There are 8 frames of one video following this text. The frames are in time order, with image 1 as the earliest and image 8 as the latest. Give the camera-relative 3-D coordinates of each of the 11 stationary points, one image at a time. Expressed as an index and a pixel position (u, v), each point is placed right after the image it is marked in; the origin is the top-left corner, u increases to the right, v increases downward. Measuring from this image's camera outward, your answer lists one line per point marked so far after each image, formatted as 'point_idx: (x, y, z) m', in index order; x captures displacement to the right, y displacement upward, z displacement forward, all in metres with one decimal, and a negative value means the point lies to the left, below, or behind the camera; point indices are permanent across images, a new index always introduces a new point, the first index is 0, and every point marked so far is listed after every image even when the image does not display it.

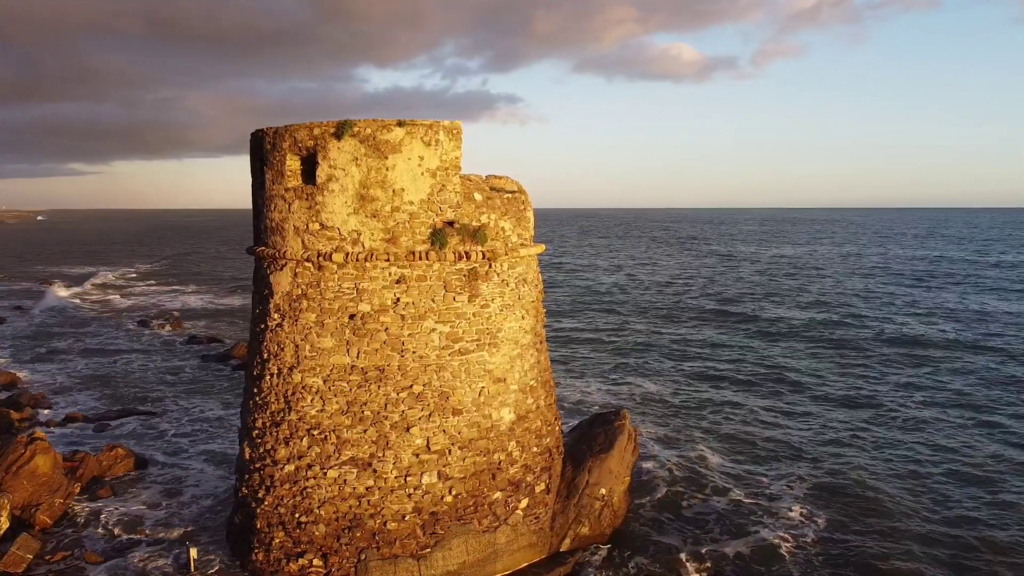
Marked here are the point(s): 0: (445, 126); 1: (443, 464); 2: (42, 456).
0: (-0.8, +1.8, +9.1) m
1: (-0.8, -2.0, +9.2) m
2: (-6.9, -2.5, +11.7) m
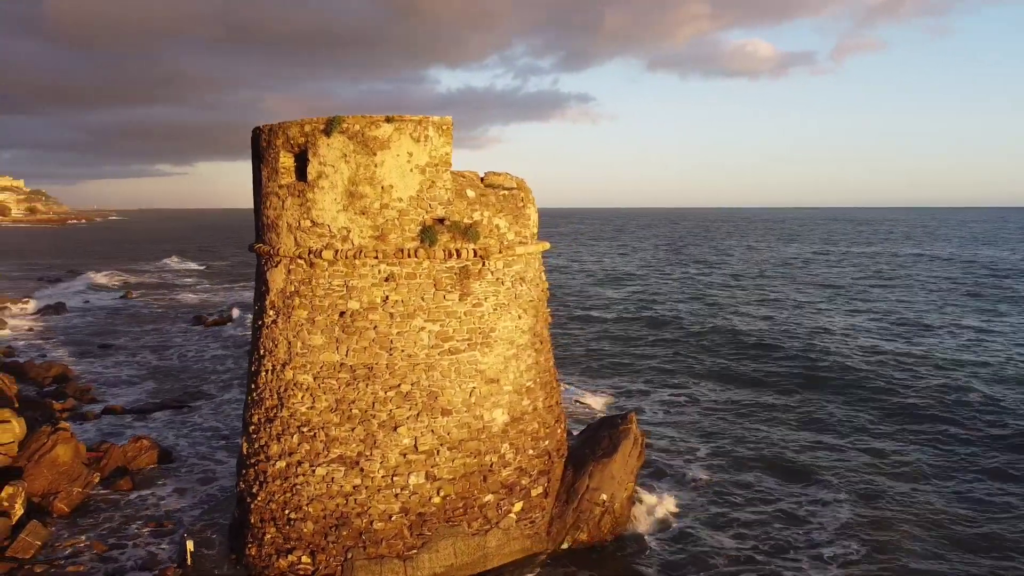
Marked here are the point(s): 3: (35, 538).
0: (-0.9, +1.9, +9.0) m
1: (-0.9, -2.0, +9.1) m
2: (-6.8, -2.4, +12.1) m
3: (-6.1, -3.2, +10.1) m
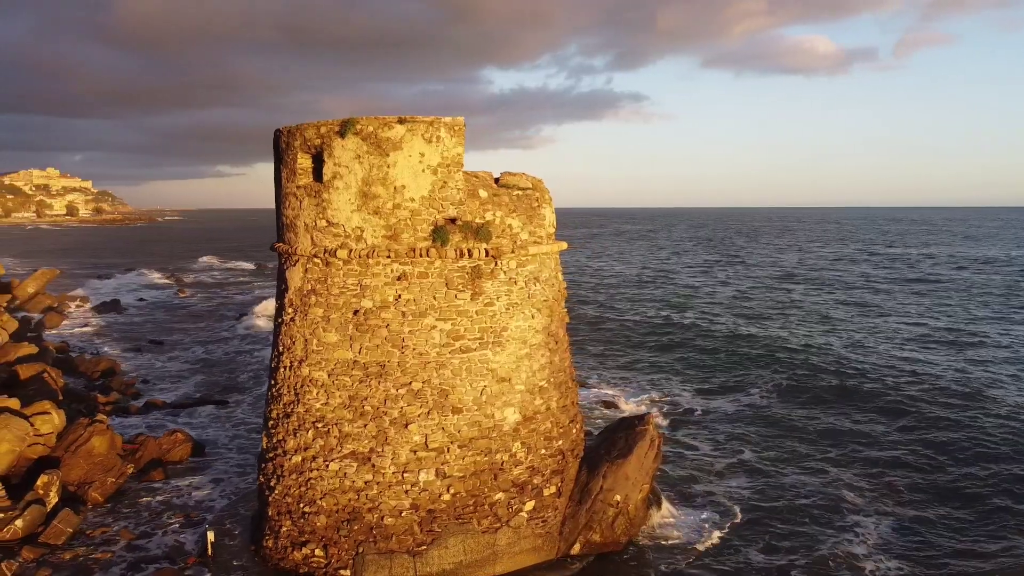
0: (-0.7, +1.9, +9.1) m
1: (-0.8, -2.0, +9.2) m
2: (-6.5, -2.3, +12.5) m
3: (-5.9, -3.1, +10.6) m
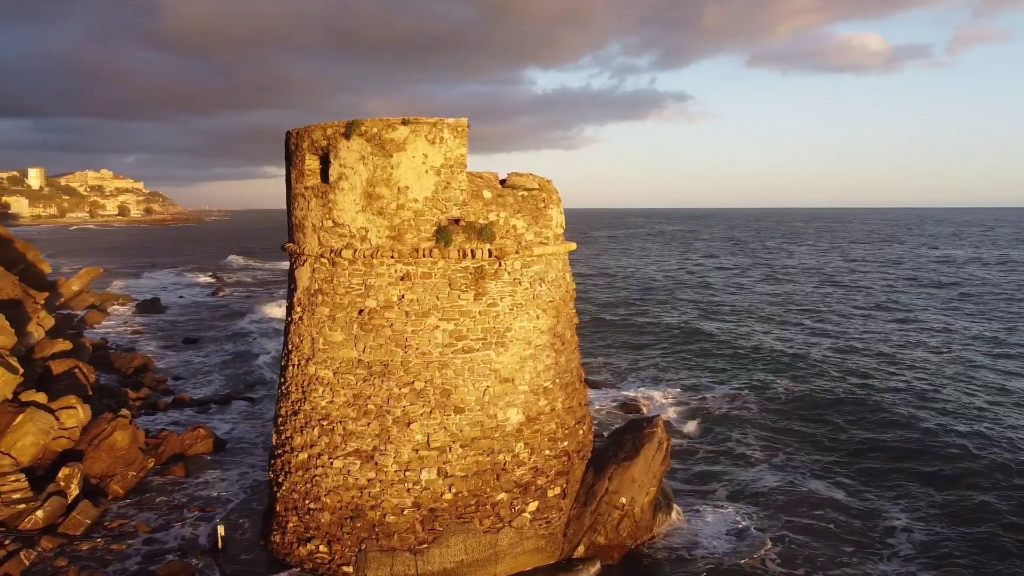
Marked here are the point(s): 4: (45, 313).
0: (-0.7, +1.9, +9.1) m
1: (-0.8, -2.0, +9.2) m
2: (-6.3, -2.3, +12.9) m
3: (-5.8, -3.1, +10.9) m
4: (-11.0, -0.6, +18.8) m
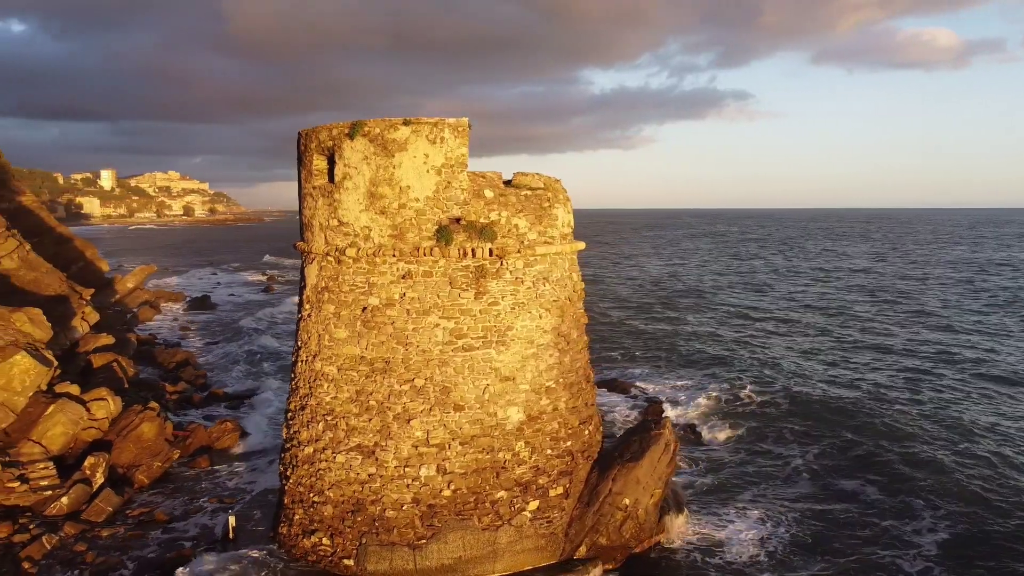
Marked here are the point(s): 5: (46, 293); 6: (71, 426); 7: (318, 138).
0: (-0.7, +1.9, +9.2) m
1: (-0.8, -2.0, +9.3) m
2: (-6.0, -2.3, +13.3) m
3: (-5.7, -3.0, +11.3) m
4: (-10.3, -0.5, +19.5) m
5: (-10.8, -0.1, +18.5) m
6: (-6.8, -2.1, +12.3) m
7: (-2.4, +1.8, +9.8) m
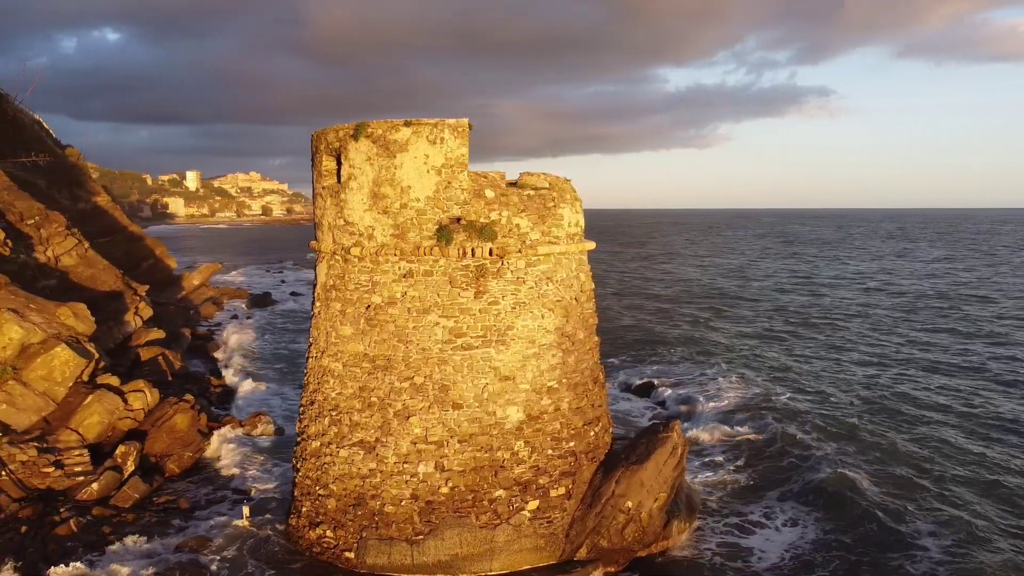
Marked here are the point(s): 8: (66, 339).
0: (-0.7, +1.9, +9.3) m
1: (-0.8, -2.0, +9.4) m
2: (-5.7, -2.2, +13.9) m
3: (-5.6, -3.0, +11.8) m
4: (-9.4, -0.4, +20.4) m
5: (-10.0, 0.0, +19.5) m
6: (-6.5, -2.1, +12.9) m
7: (-2.3, +1.9, +10.0) m
8: (-7.4, -0.8, +13.2) m
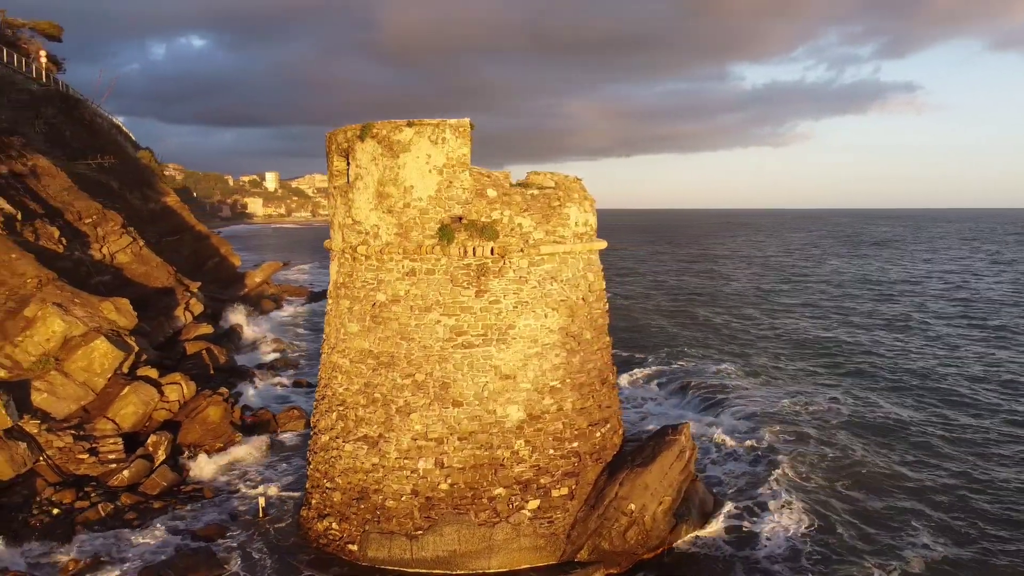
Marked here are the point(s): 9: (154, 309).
0: (-0.7, +1.9, +9.4) m
1: (-0.9, -2.0, +9.5) m
2: (-5.3, -2.2, +14.4) m
3: (-5.4, -2.9, +12.3) m
4: (-8.4, -0.3, +21.2) m
5: (-9.1, +0.1, +20.3) m
6: (-6.2, -2.0, +13.4) m
7: (-2.2, +1.9, +10.2) m
8: (-7.0, -0.8, +13.8) m
9: (-8.7, -0.5, +19.4) m
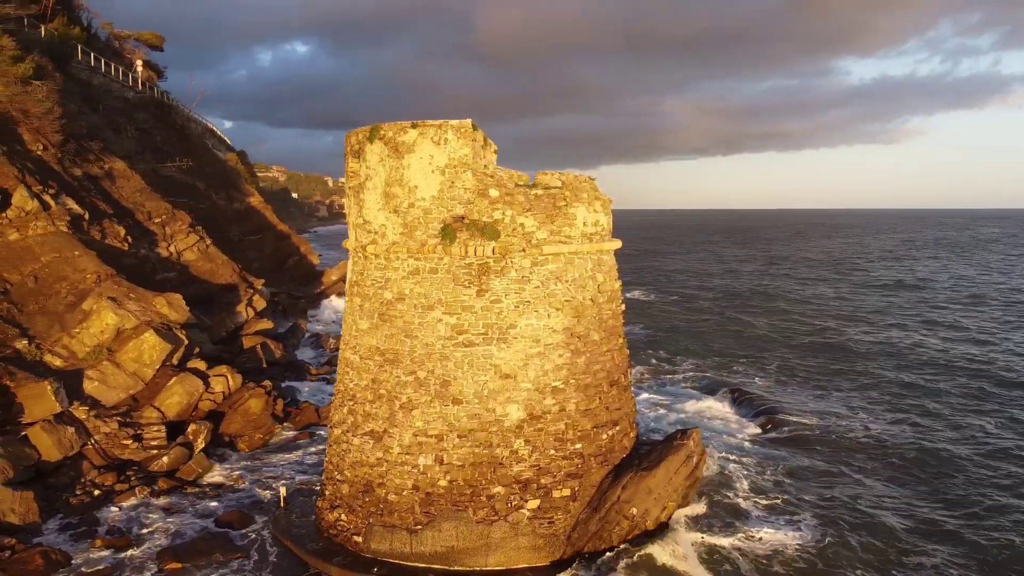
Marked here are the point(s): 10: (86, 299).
0: (-0.7, +1.9, +9.5) m
1: (-0.9, -1.9, +9.6) m
2: (-4.8, -2.1, +15.0) m
3: (-5.0, -2.9, +12.9) m
4: (-7.0, -0.3, +22.1) m
5: (-7.8, +0.2, +21.3) m
6: (-5.7, -1.9, +14.1) m
7: (-2.1, +1.9, +10.5) m
8: (-6.5, -0.7, +14.6) m
9: (-7.5, -0.4, +20.4) m
10: (-7.5, -0.2, +14.1) m
